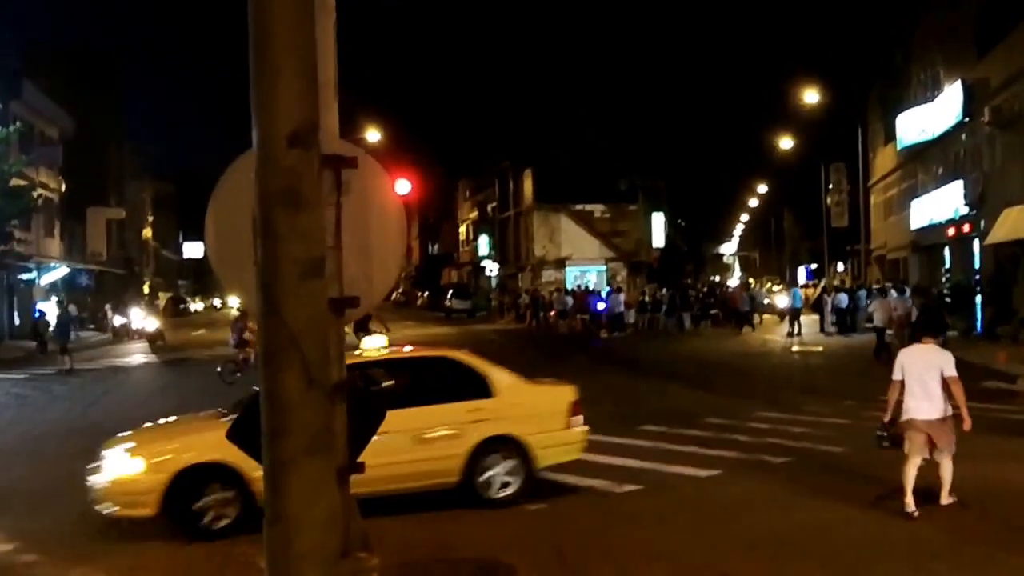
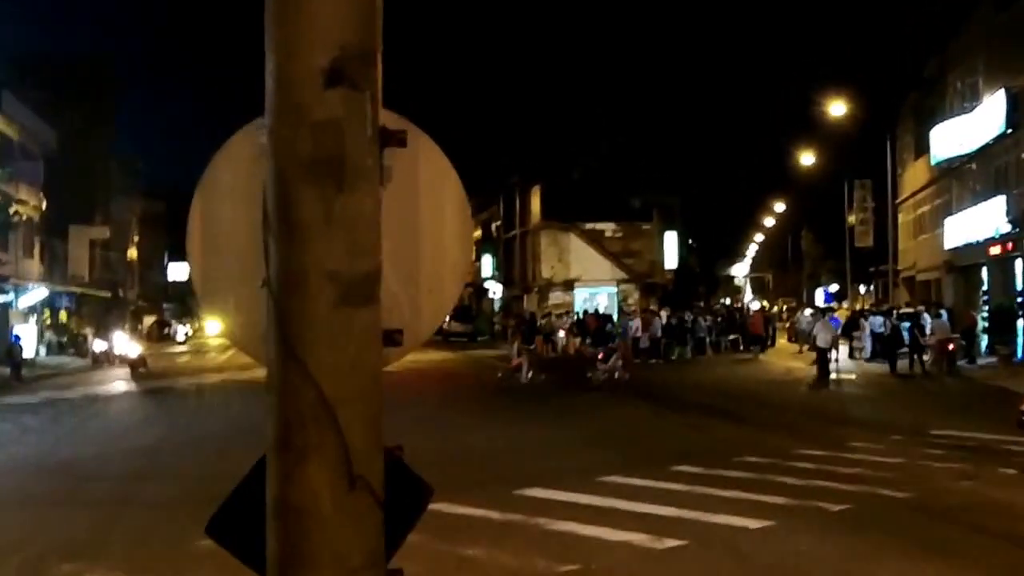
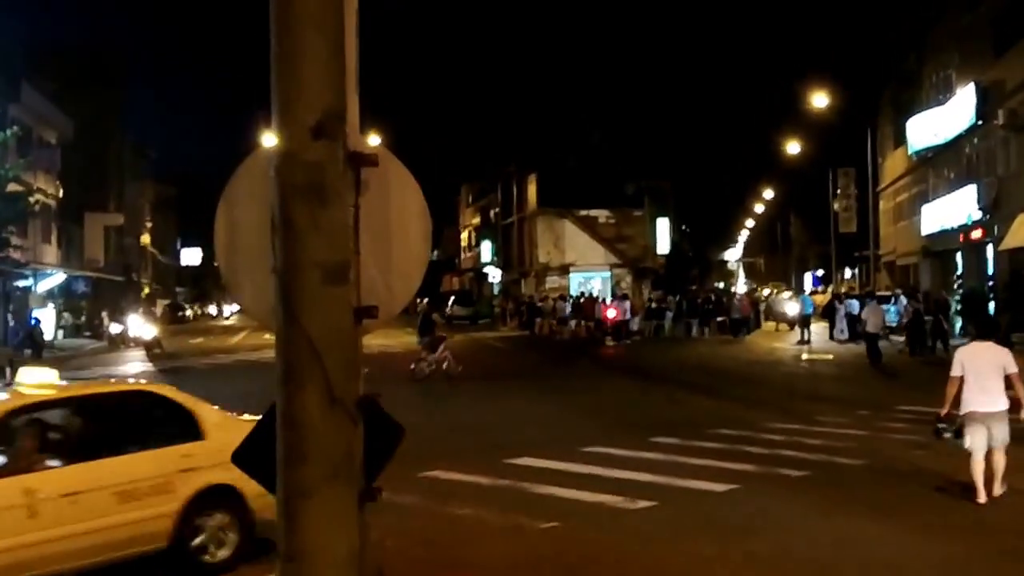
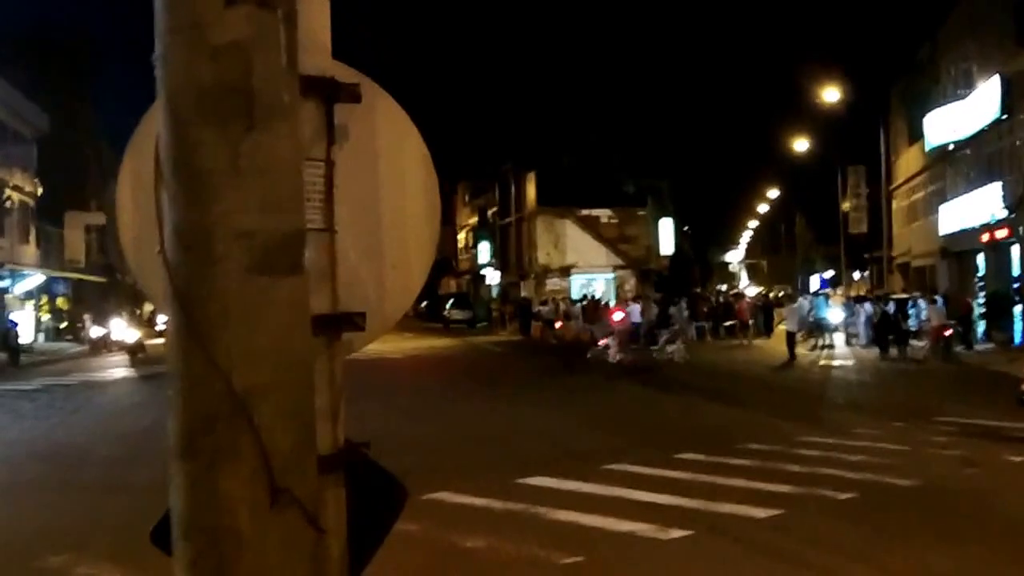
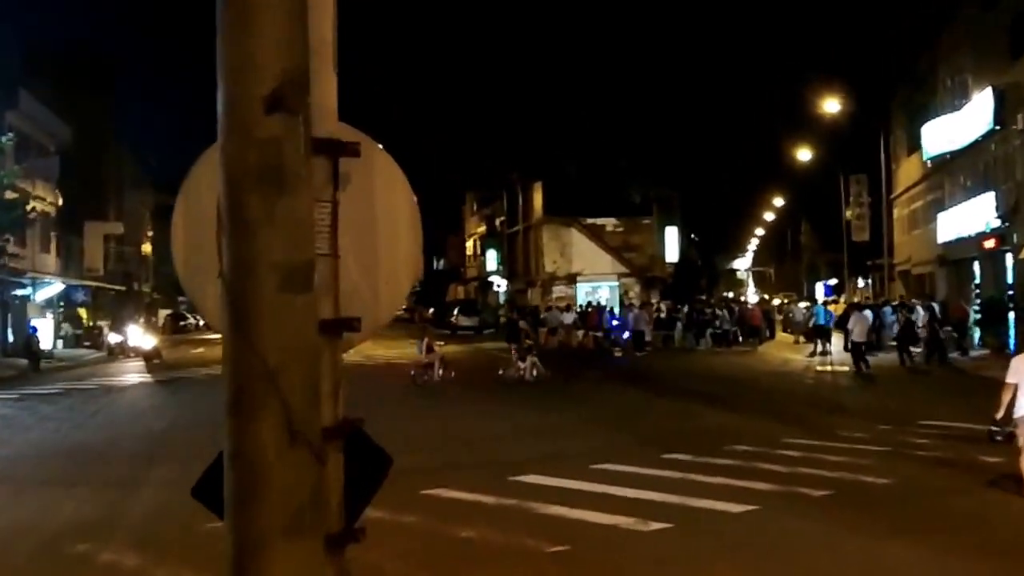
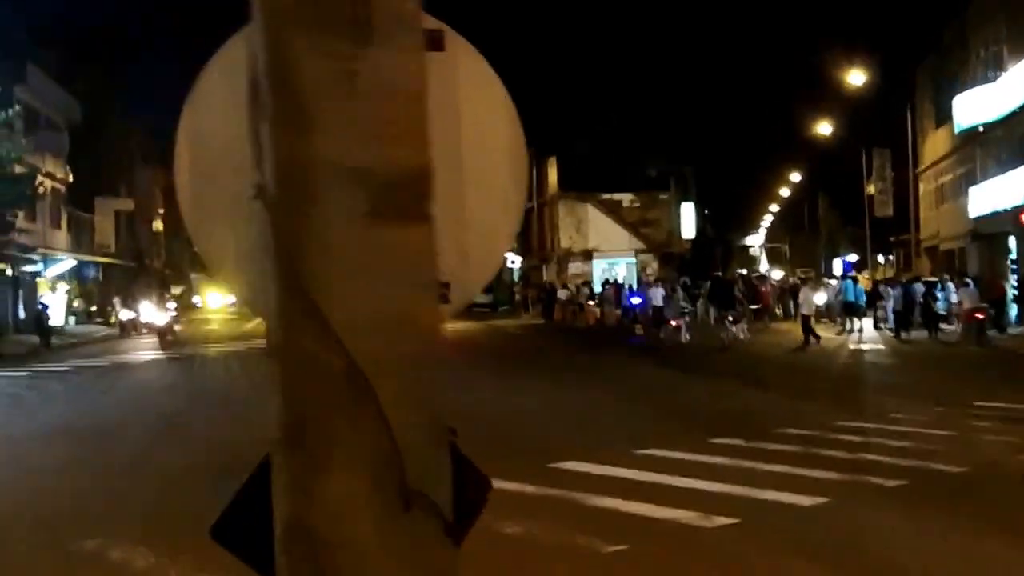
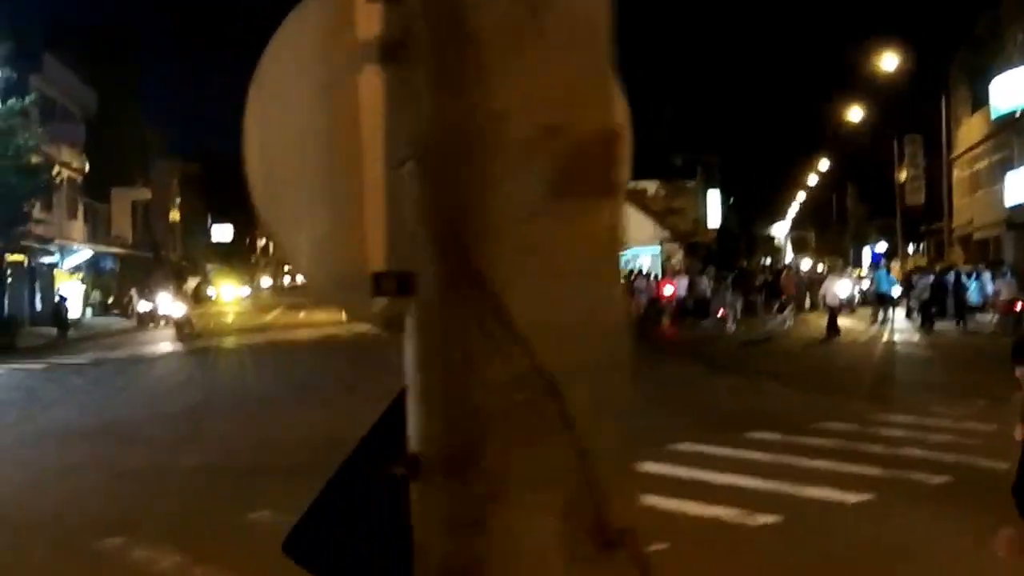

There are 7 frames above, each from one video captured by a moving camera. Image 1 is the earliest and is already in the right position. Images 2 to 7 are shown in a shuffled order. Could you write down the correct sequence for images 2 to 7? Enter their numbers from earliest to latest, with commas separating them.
3, 5, 2, 4, 6, 7
